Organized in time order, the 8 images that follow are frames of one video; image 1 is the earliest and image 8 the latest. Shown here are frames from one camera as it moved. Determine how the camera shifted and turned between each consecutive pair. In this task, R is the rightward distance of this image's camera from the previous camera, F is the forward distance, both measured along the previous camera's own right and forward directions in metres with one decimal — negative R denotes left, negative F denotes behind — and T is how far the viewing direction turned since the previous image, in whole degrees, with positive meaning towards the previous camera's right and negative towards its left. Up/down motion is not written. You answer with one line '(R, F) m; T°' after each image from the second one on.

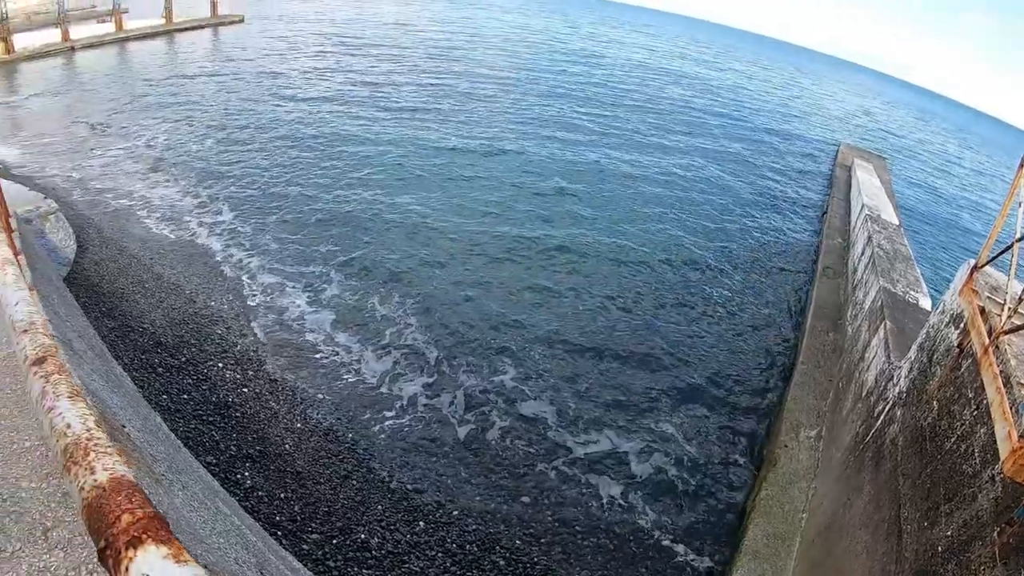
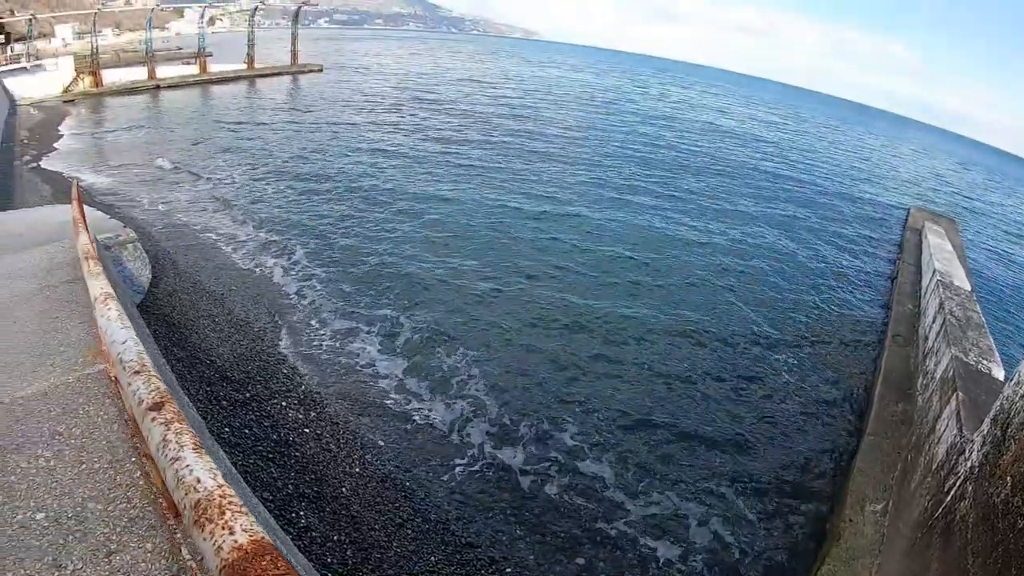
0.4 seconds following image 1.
(-0.1, -1.2) m; -6°
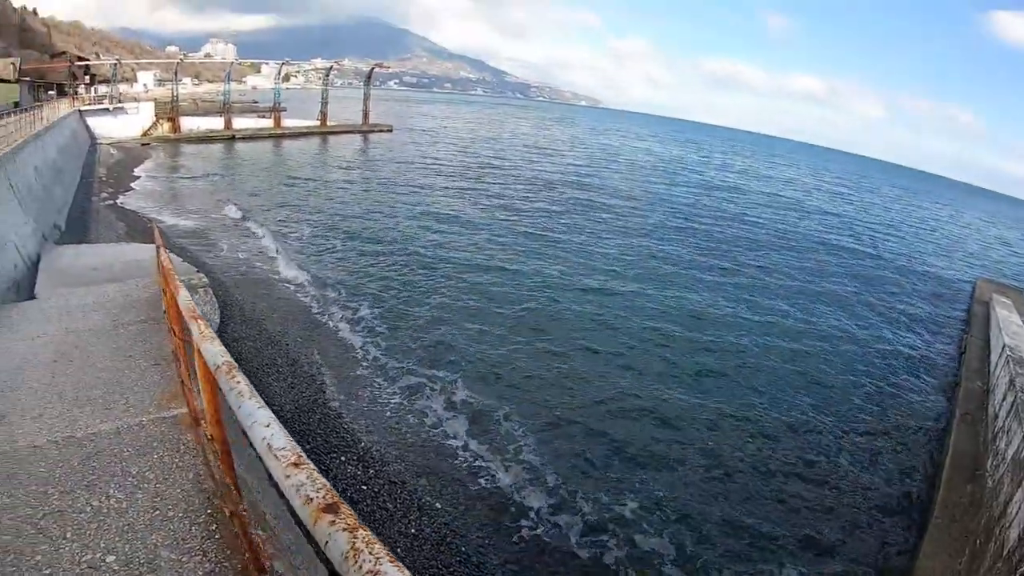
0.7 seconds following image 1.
(-0.1, 0.0) m; -4°
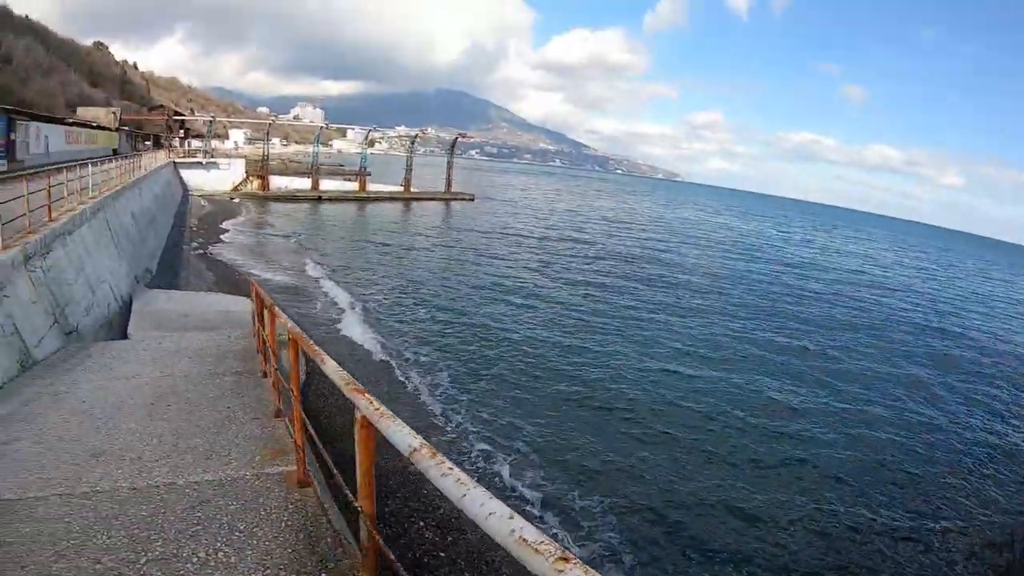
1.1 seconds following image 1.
(-0.1, 0.0) m; -5°
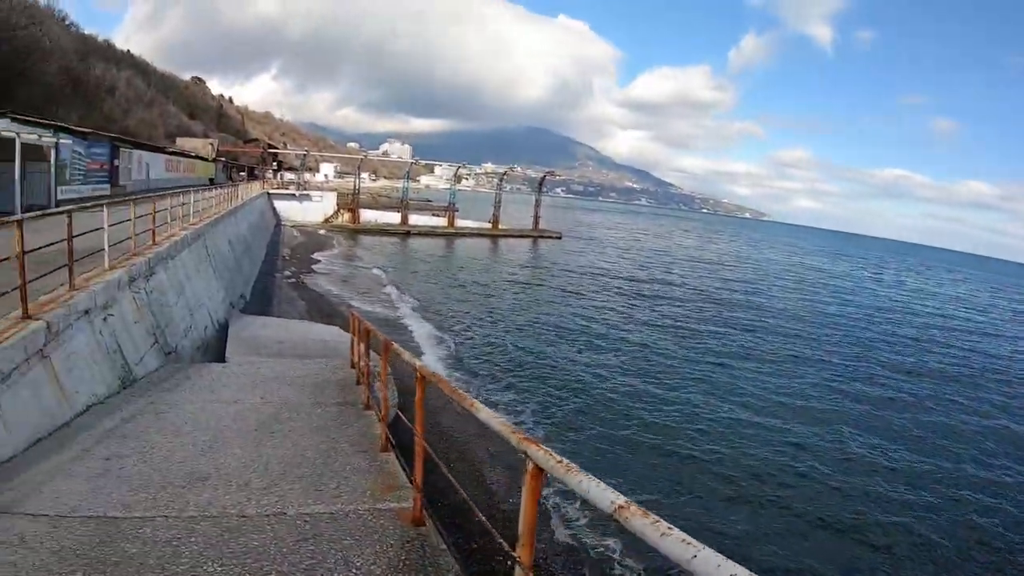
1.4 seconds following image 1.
(-0.2, +0.1) m; -7°
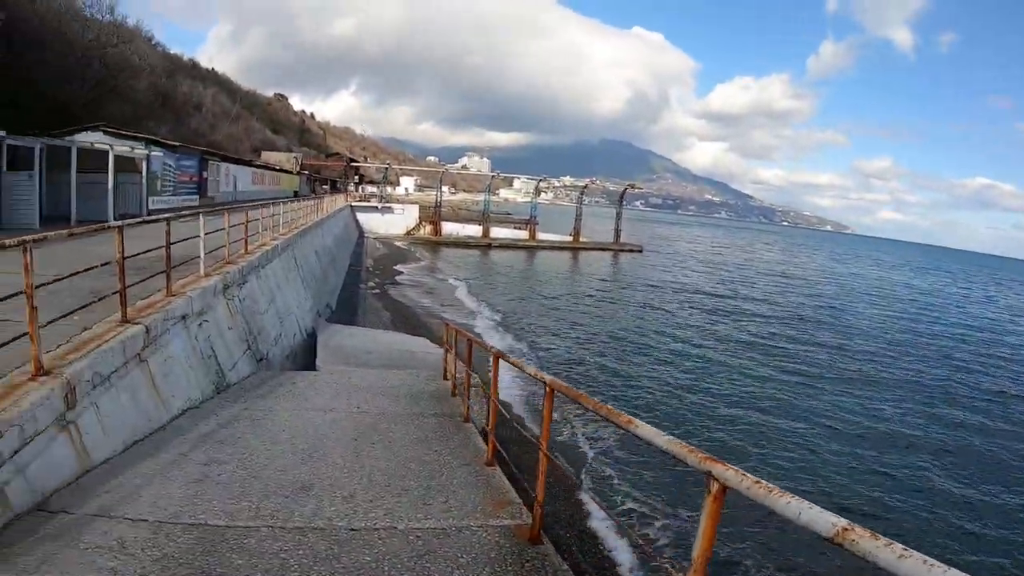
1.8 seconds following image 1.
(-0.1, +0.3) m; -8°
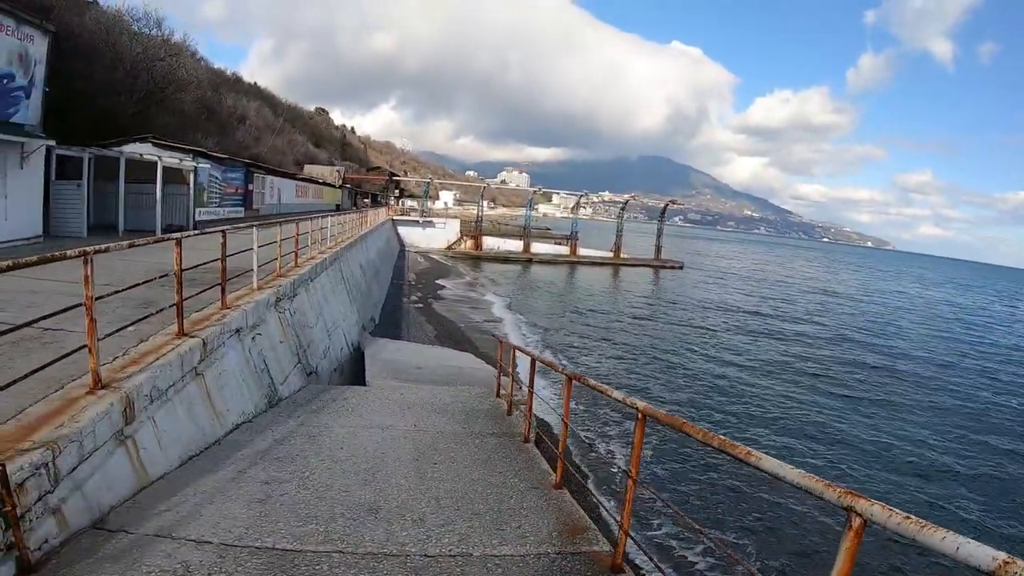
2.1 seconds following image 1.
(-0.2, +0.2) m; -4°
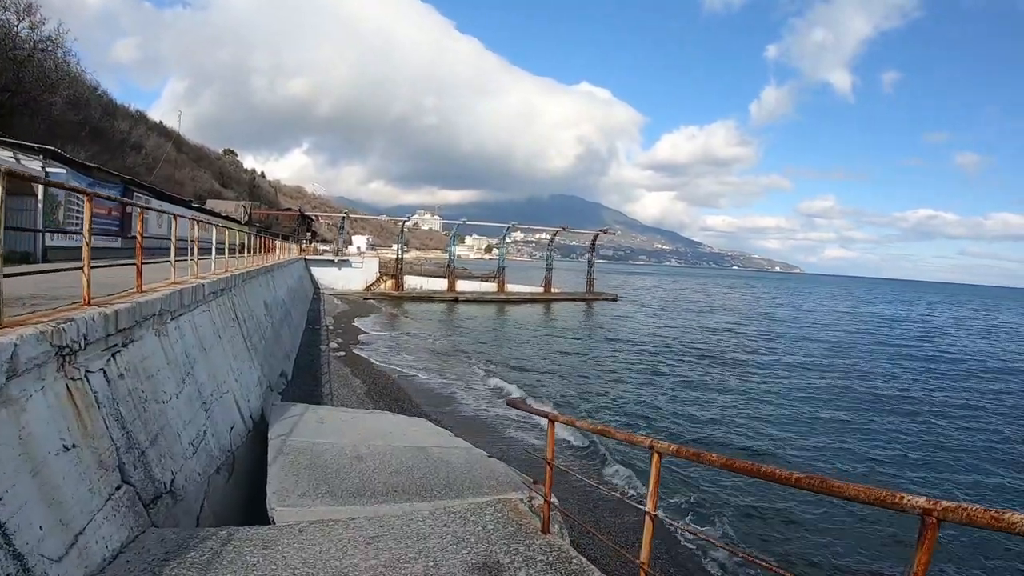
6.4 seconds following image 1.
(-0.7, +2.7) m; +8°
